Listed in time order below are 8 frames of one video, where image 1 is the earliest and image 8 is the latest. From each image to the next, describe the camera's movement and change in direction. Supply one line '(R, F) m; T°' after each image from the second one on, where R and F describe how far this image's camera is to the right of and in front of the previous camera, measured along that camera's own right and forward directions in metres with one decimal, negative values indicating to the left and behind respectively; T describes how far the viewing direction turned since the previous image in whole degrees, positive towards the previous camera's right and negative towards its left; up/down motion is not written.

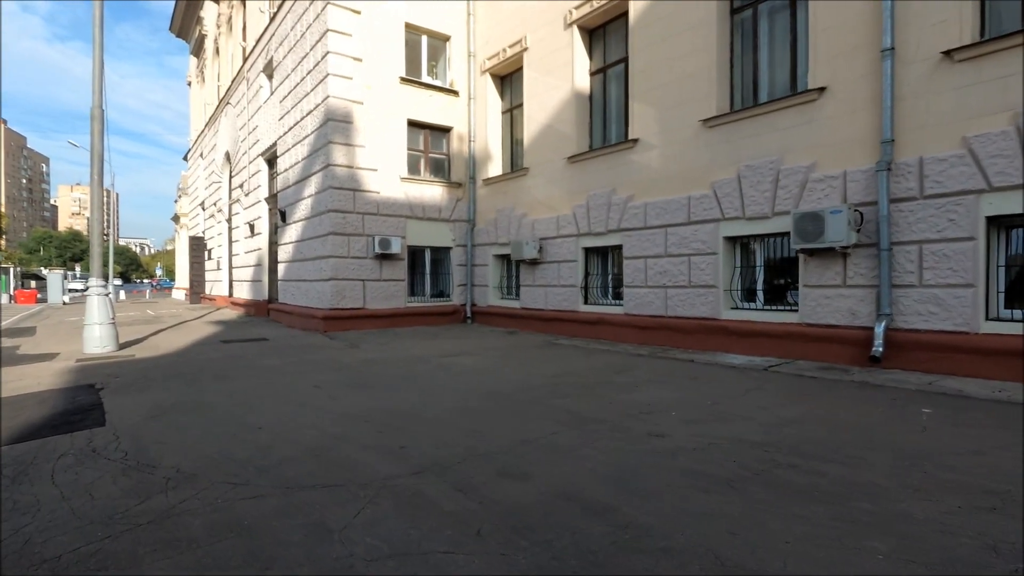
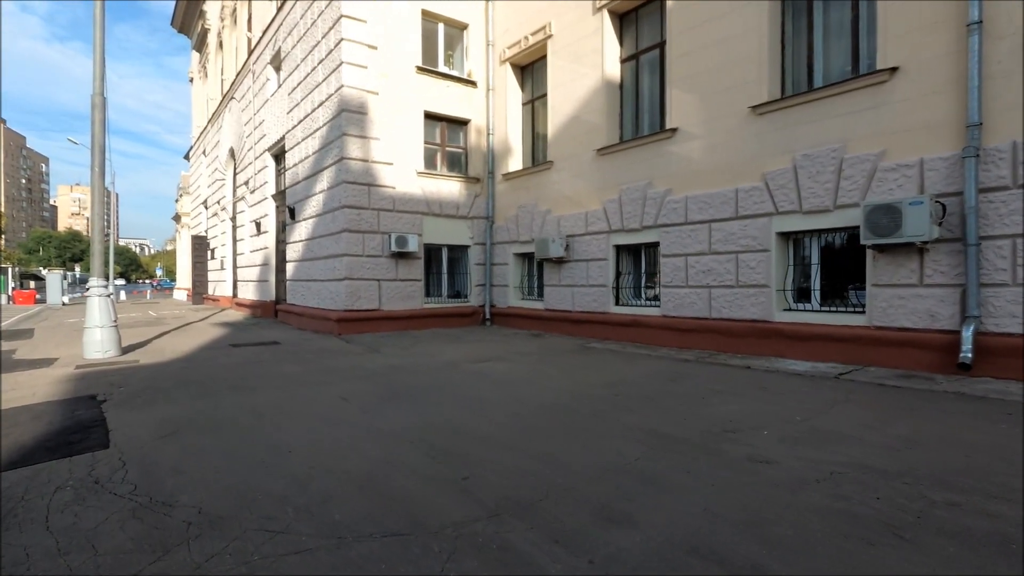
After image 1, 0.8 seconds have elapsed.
(-0.5, +0.6) m; 0°
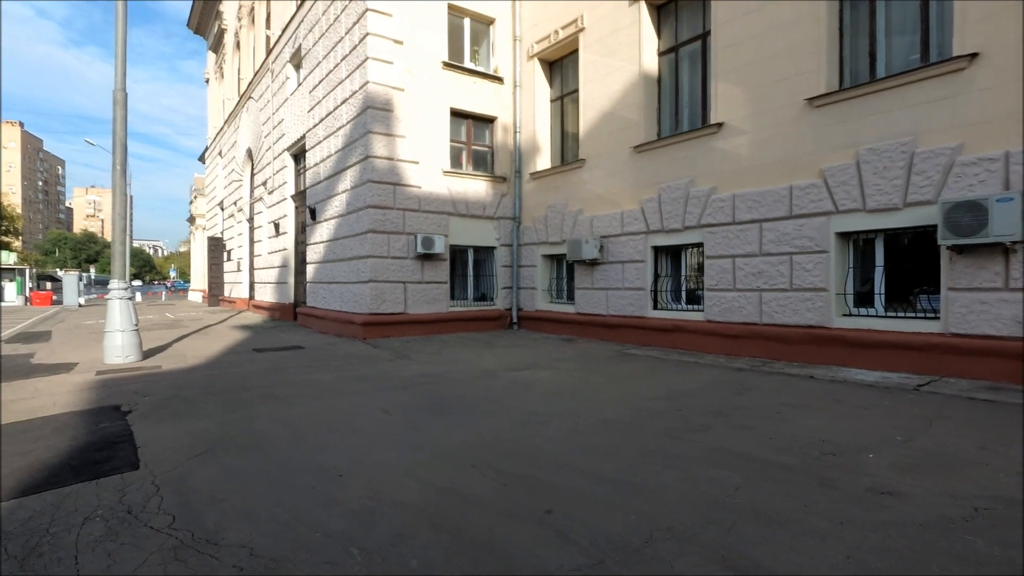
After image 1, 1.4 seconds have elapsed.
(-0.4, +0.4) m; -1°
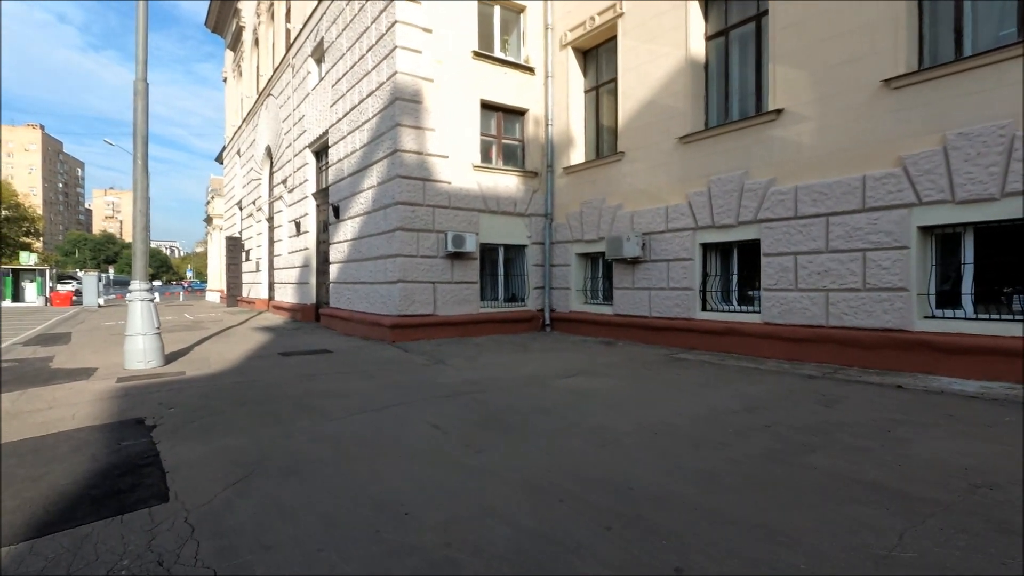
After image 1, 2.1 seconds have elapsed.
(-0.5, +0.6) m; -1°
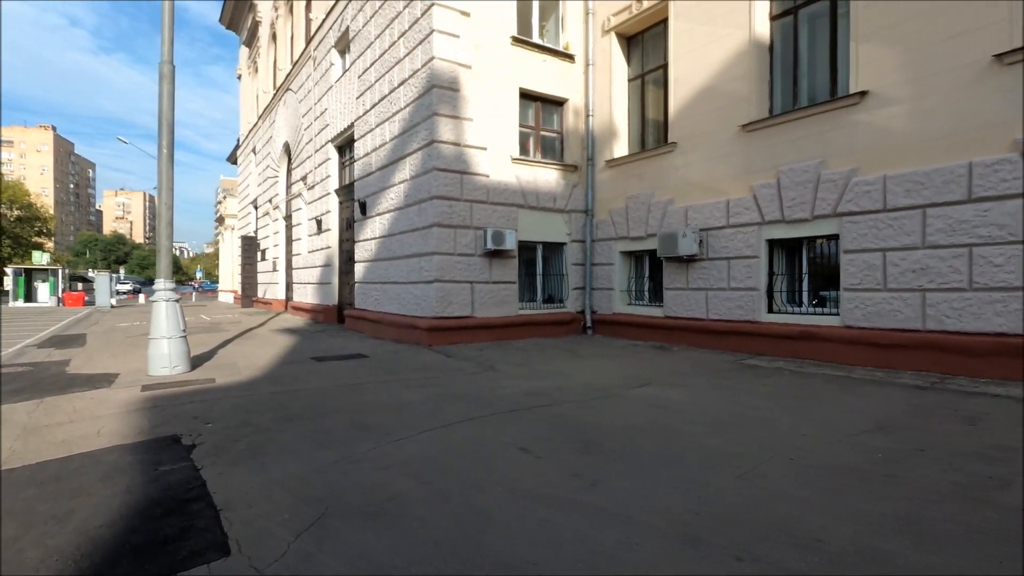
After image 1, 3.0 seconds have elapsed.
(-0.7, +0.7) m; -1°
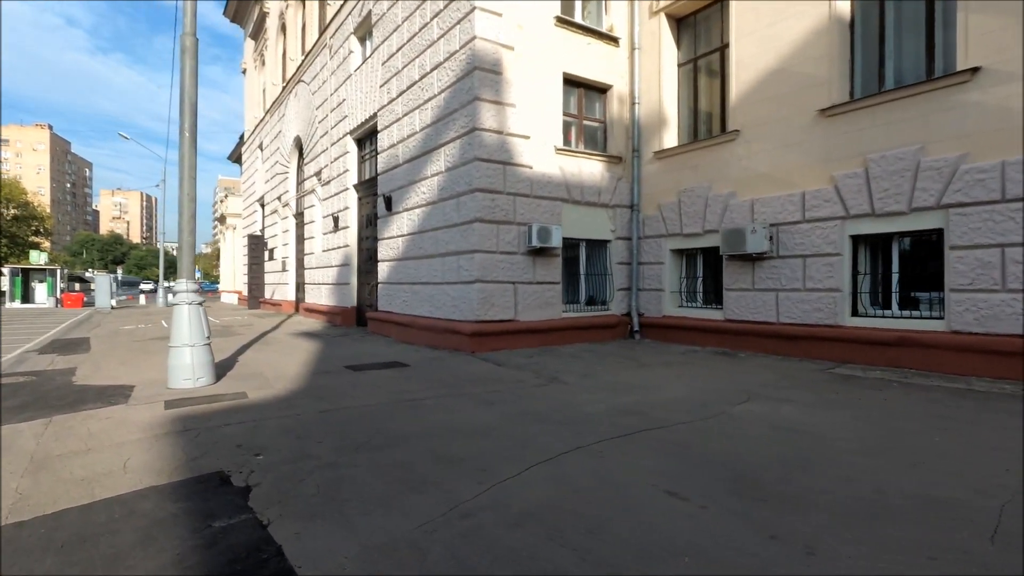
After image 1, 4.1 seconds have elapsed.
(-0.8, +0.8) m; 0°
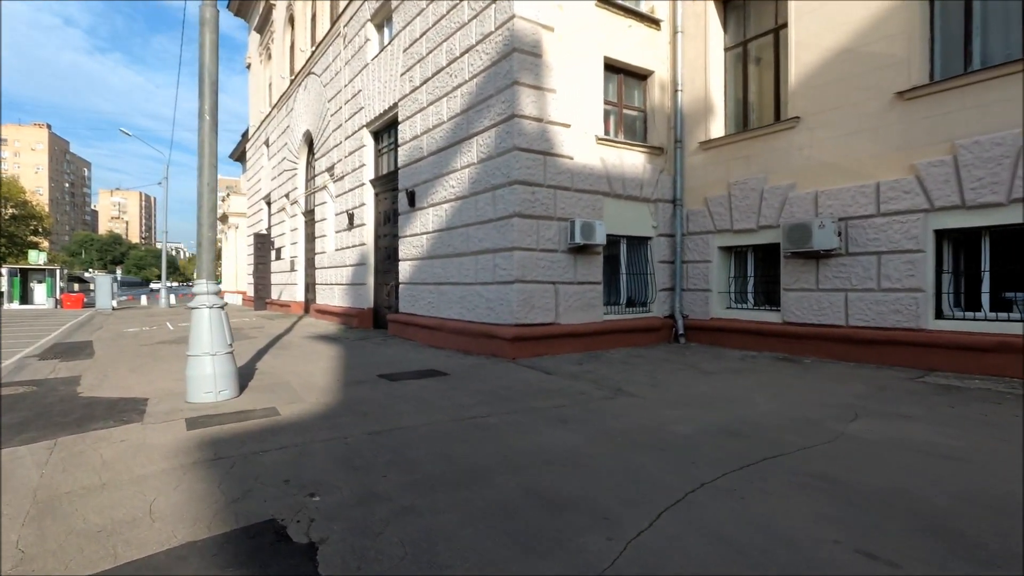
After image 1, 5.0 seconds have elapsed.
(-0.7, +0.7) m; 0°
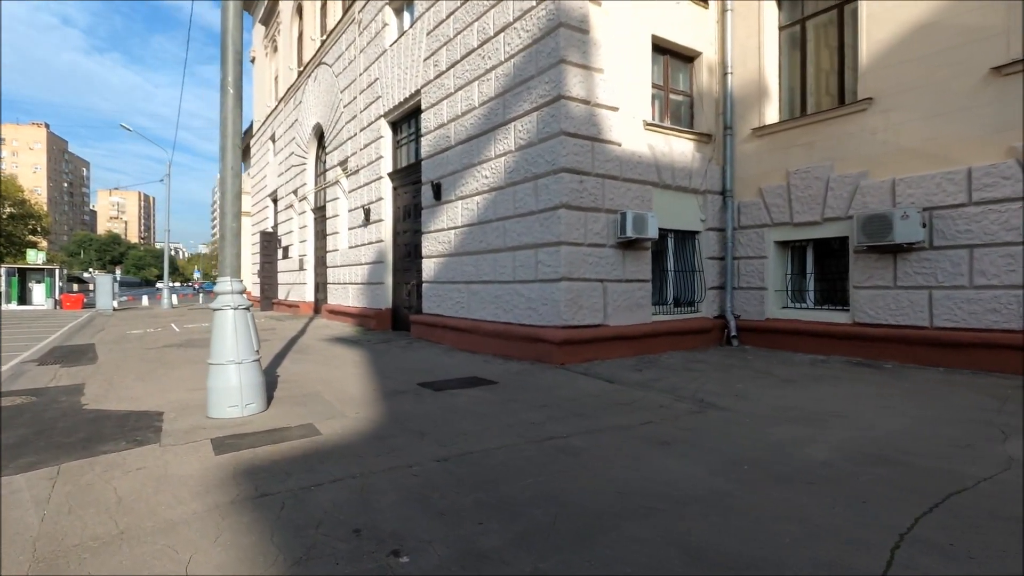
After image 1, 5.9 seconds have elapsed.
(-0.7, +0.8) m; 0°
